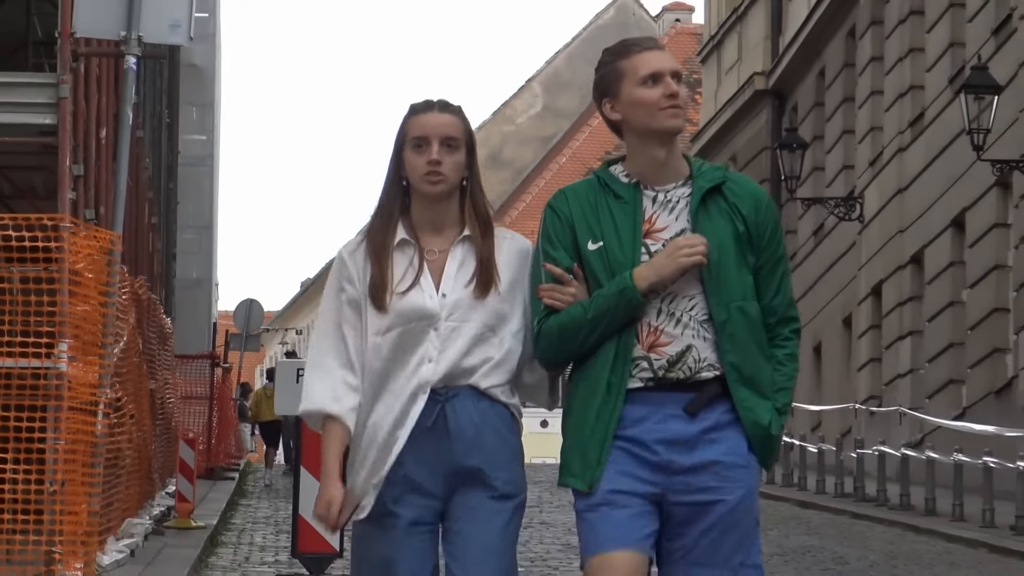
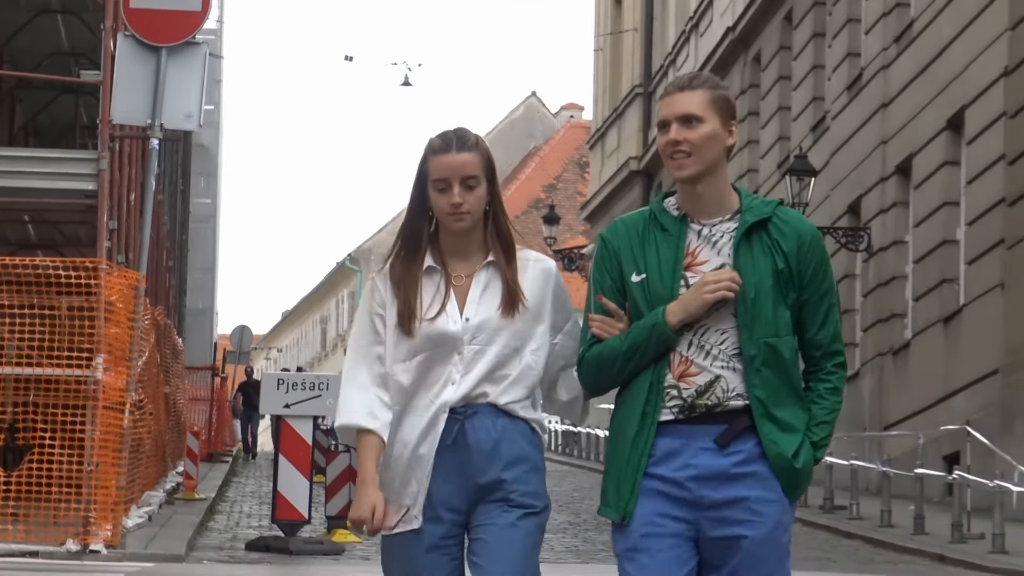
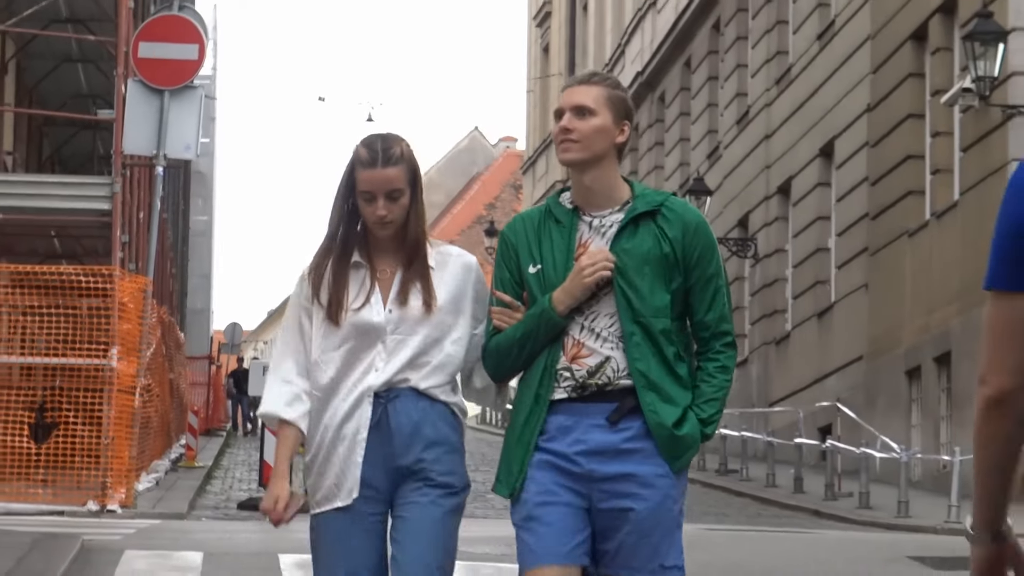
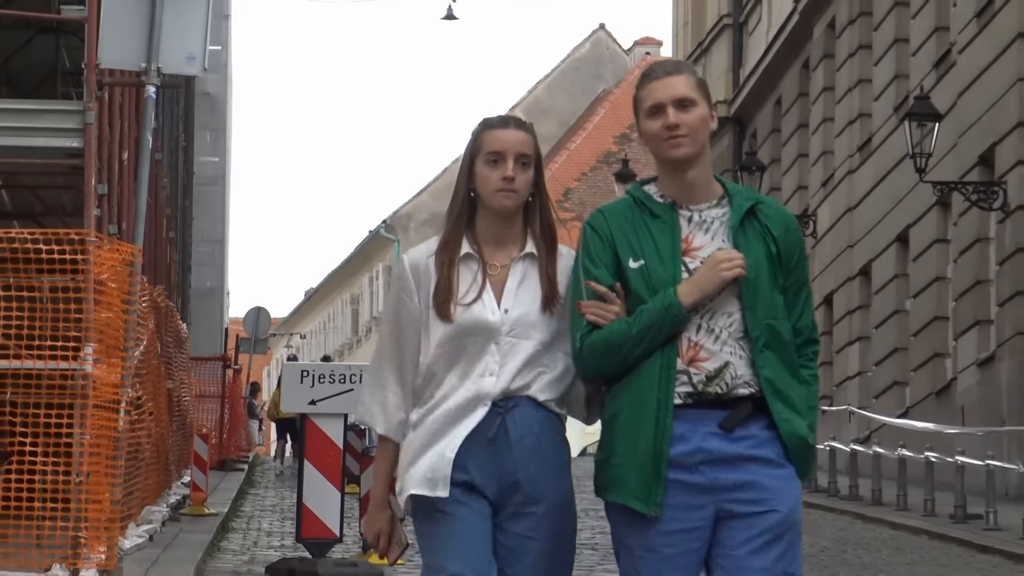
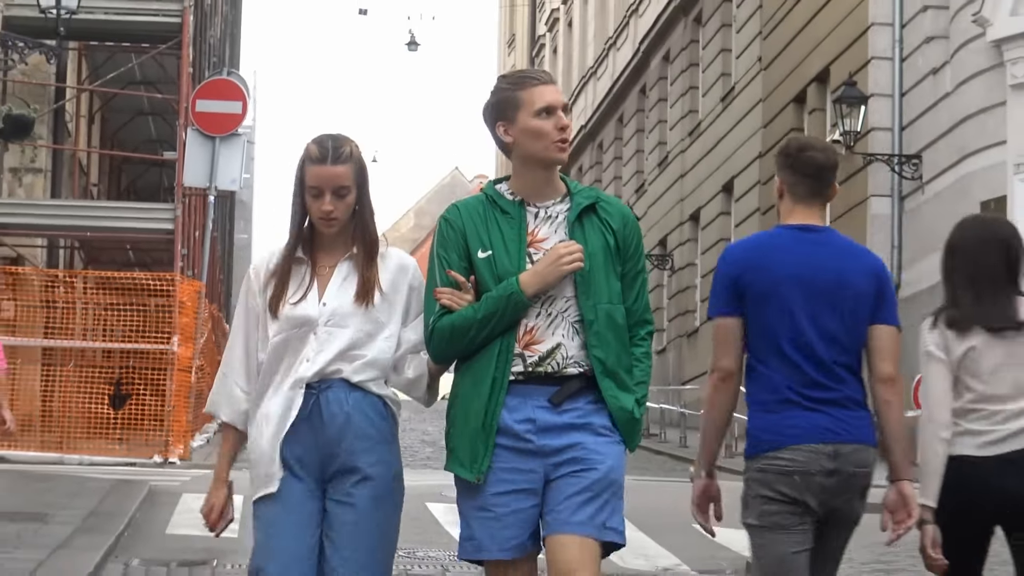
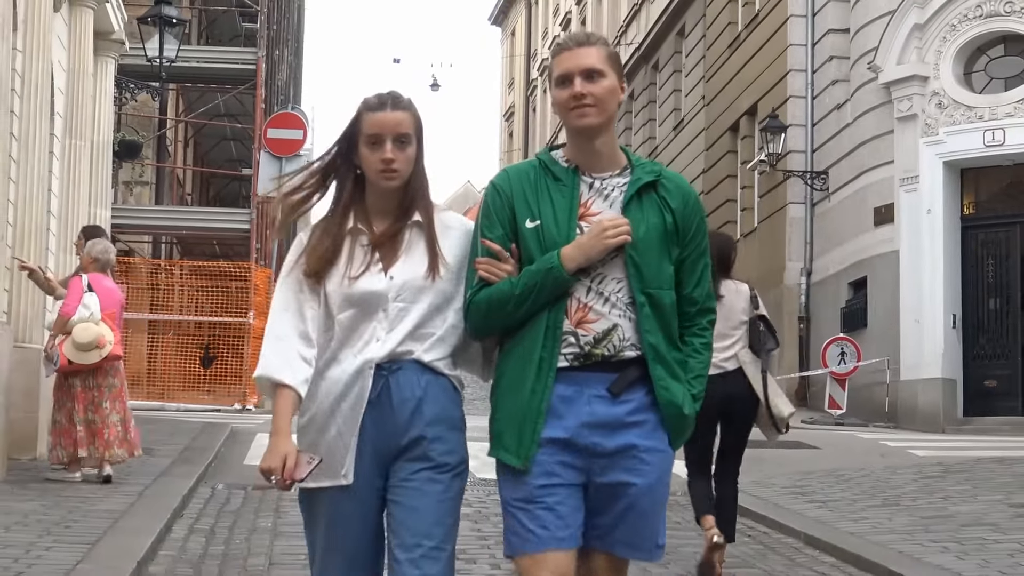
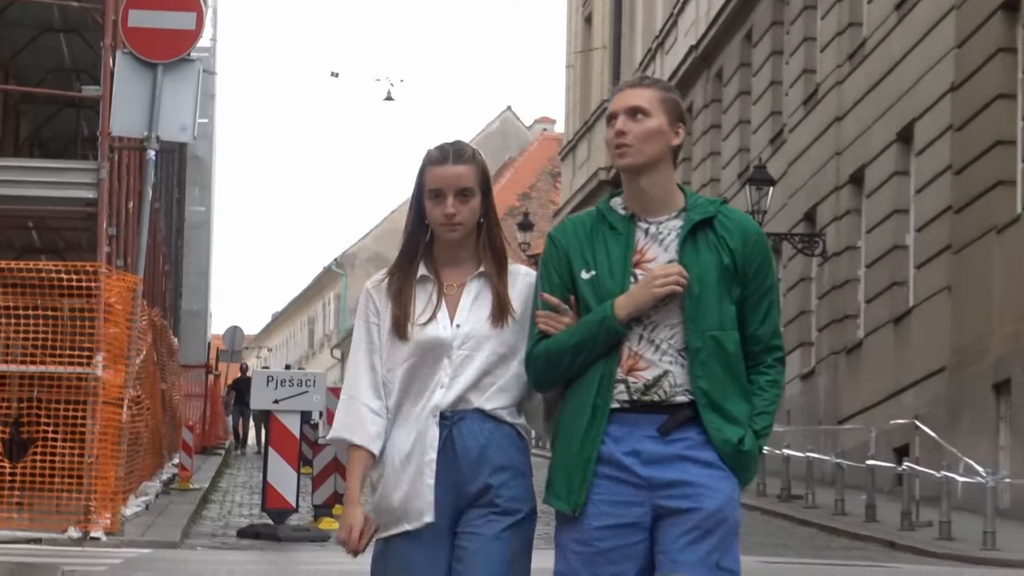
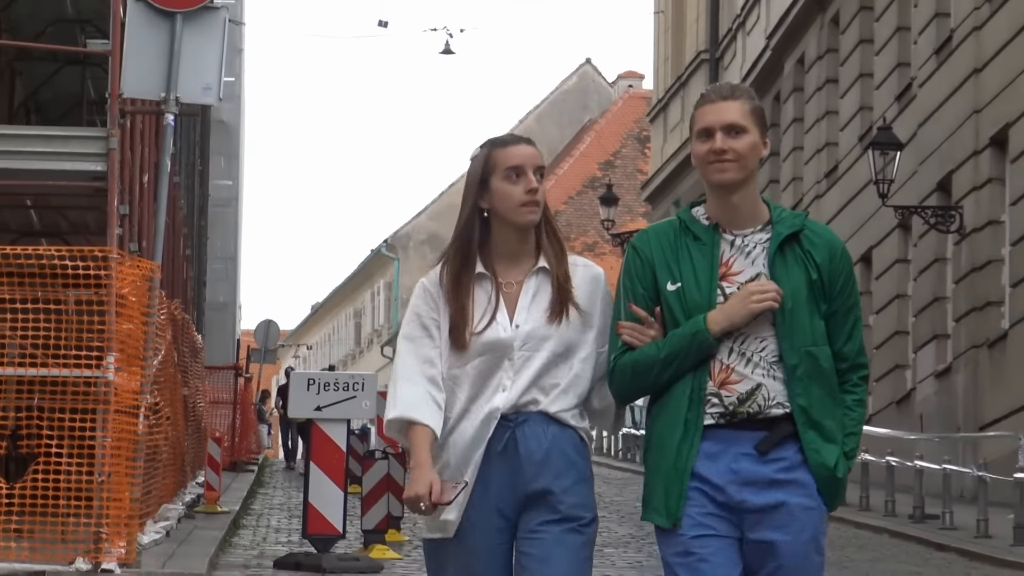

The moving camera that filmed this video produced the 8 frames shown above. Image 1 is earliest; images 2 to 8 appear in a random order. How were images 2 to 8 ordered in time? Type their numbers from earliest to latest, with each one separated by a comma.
4, 8, 2, 7, 3, 5, 6
